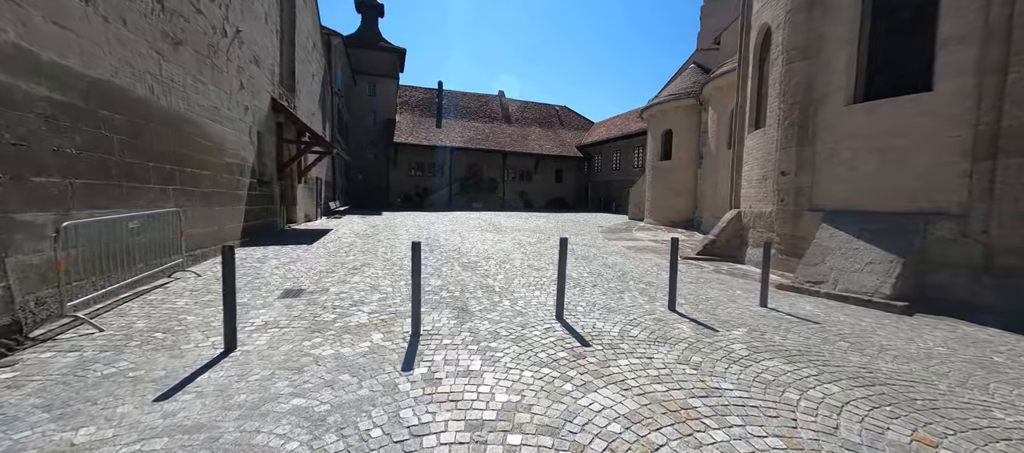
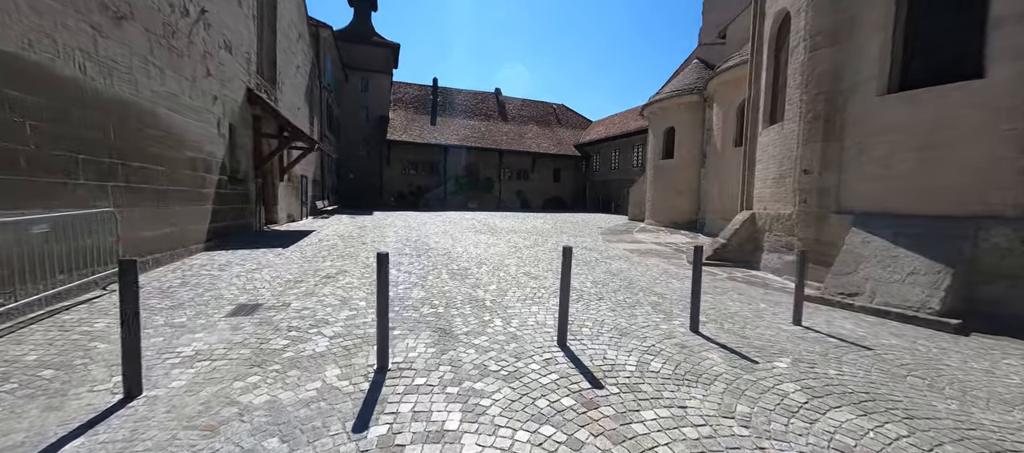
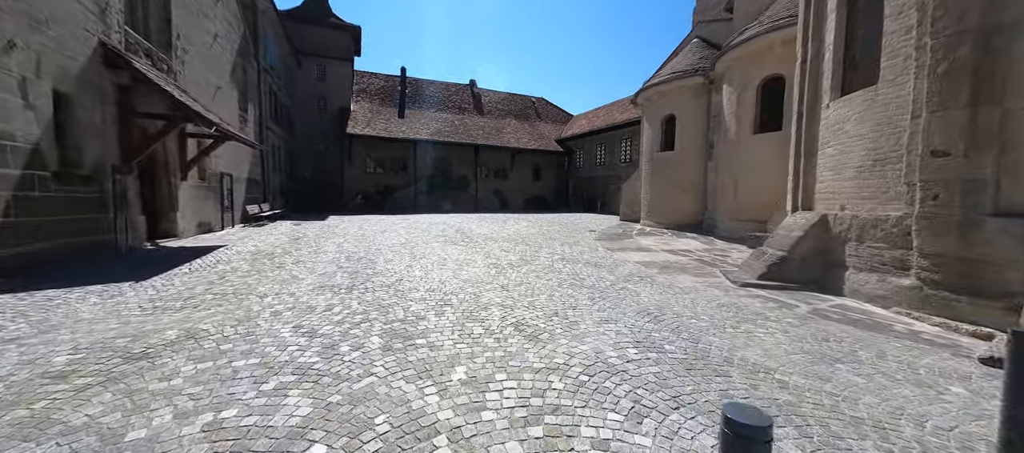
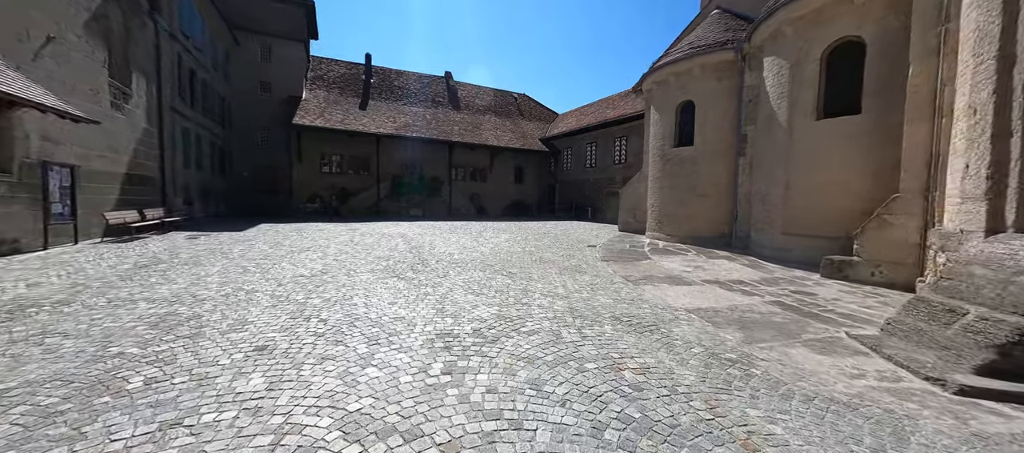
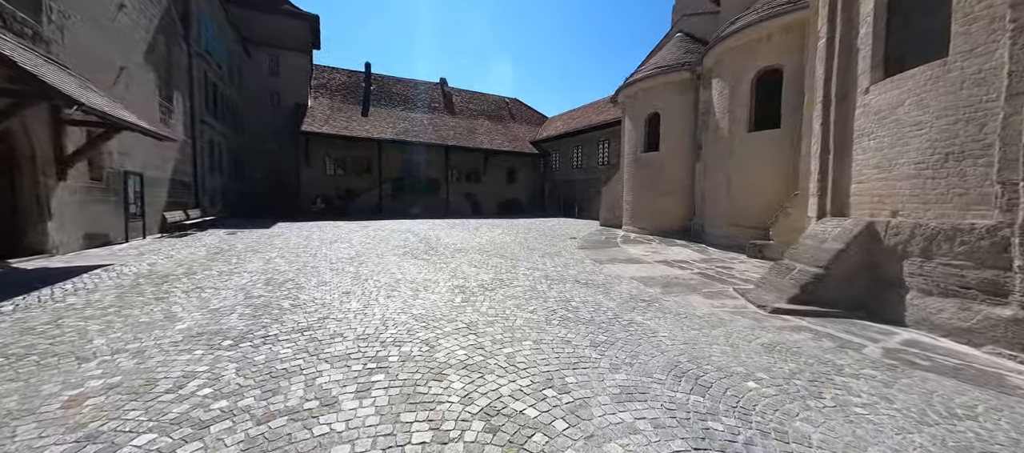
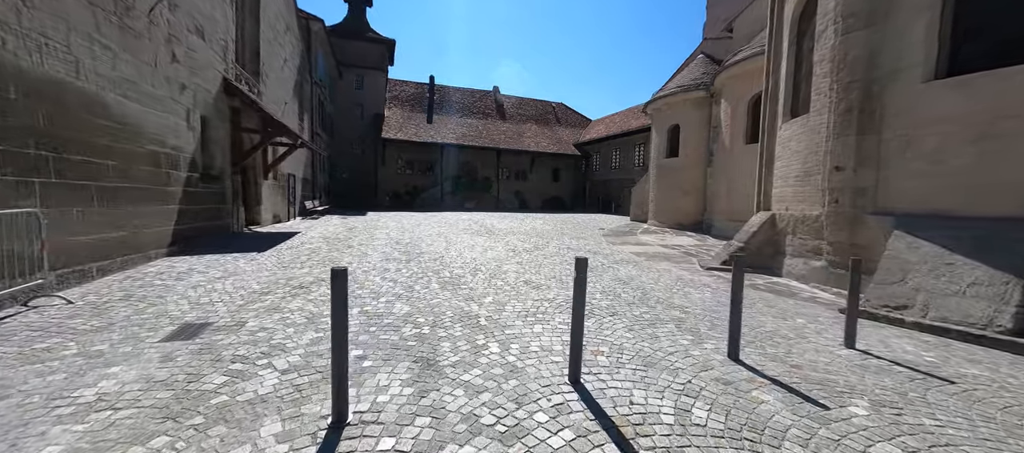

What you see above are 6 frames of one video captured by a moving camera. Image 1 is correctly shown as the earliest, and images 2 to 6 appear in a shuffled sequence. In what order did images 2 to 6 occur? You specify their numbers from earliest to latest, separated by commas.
2, 6, 3, 5, 4
